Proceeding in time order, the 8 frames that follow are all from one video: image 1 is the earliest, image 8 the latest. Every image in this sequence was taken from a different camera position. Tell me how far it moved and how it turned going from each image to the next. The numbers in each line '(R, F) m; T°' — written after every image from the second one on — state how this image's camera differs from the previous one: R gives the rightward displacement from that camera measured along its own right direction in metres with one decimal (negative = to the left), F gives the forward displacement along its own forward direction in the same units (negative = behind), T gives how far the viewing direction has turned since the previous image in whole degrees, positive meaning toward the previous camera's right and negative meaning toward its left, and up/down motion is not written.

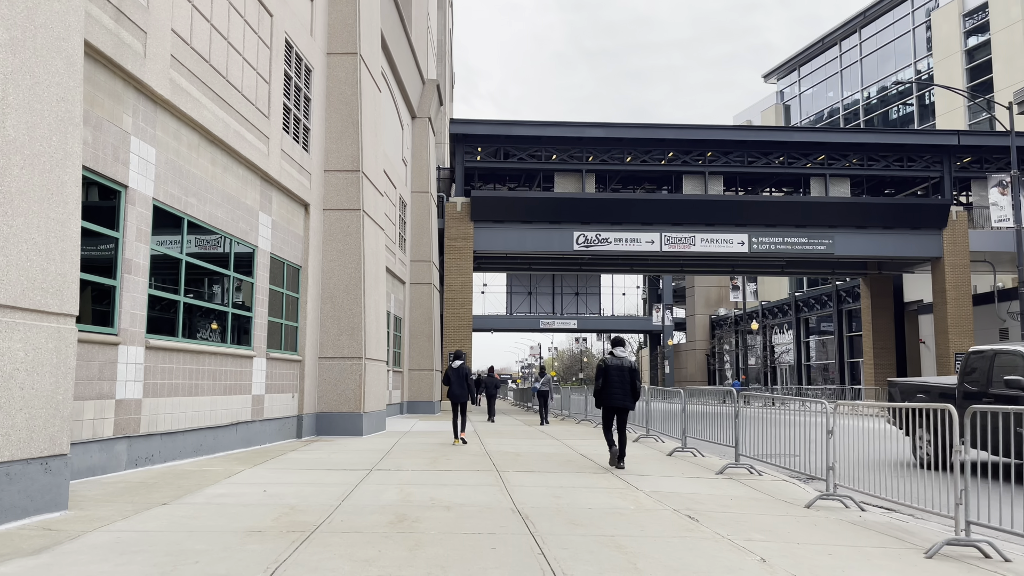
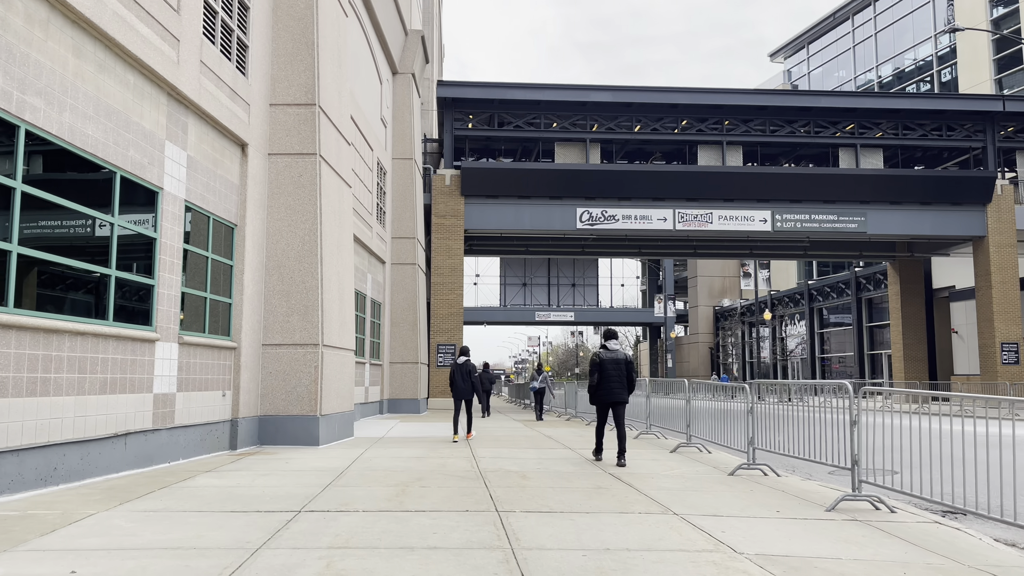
(-0.1, +3.6) m; +1°
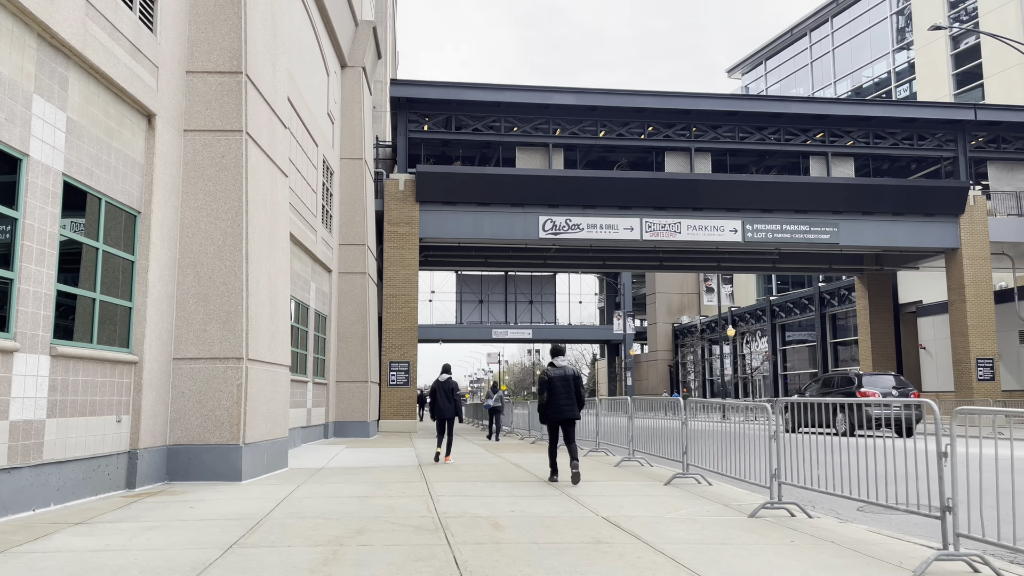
(-0.1, +2.0) m; +3°
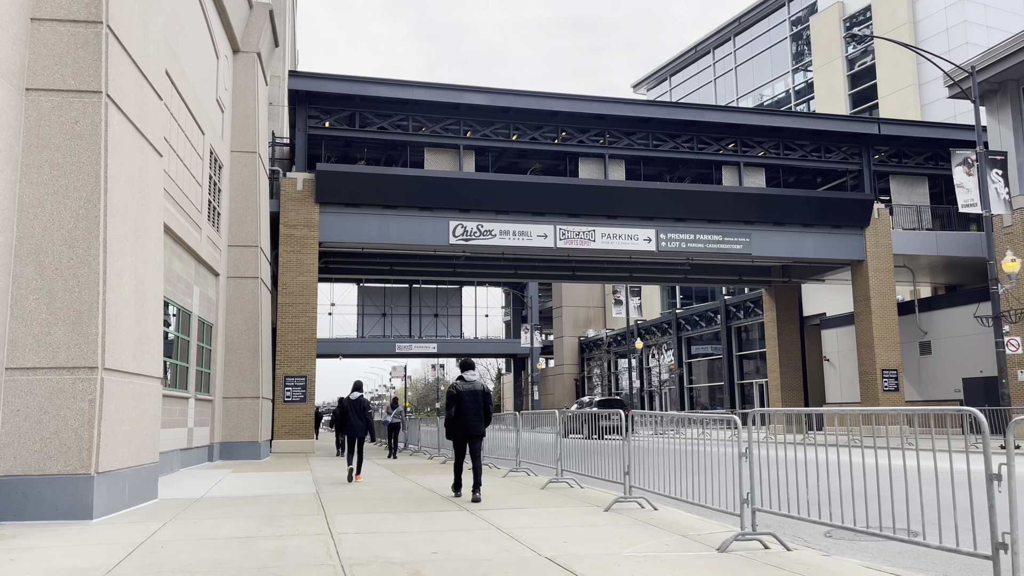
(-0.2, +1.4) m; +7°
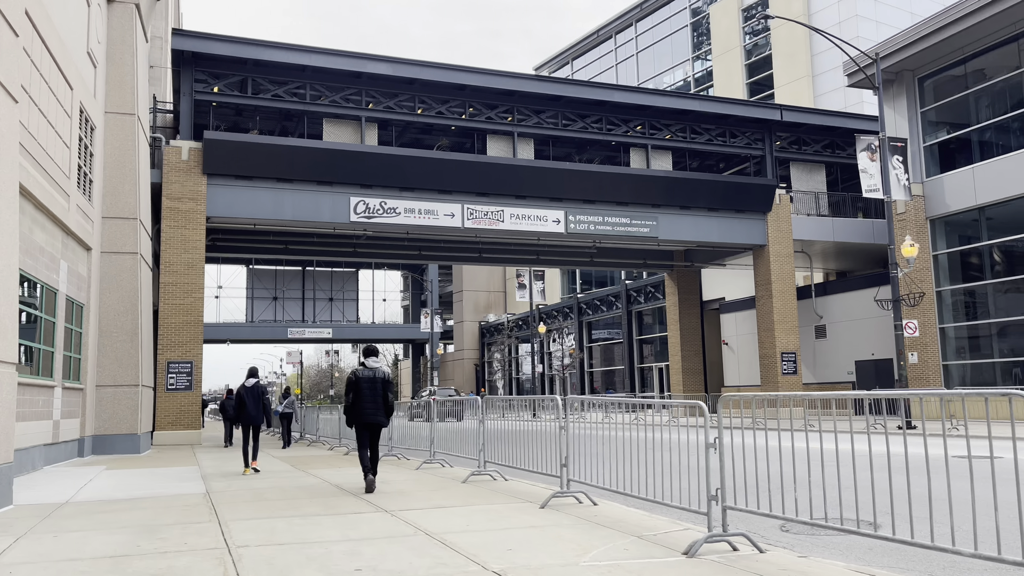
(-0.3, +1.0) m; +7°
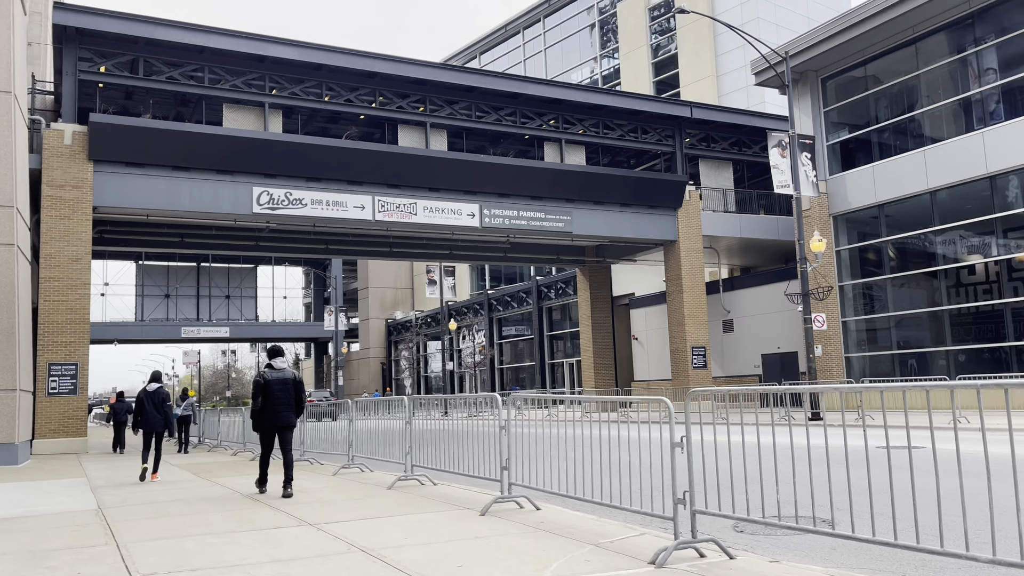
(-0.3, +0.6) m; +7°
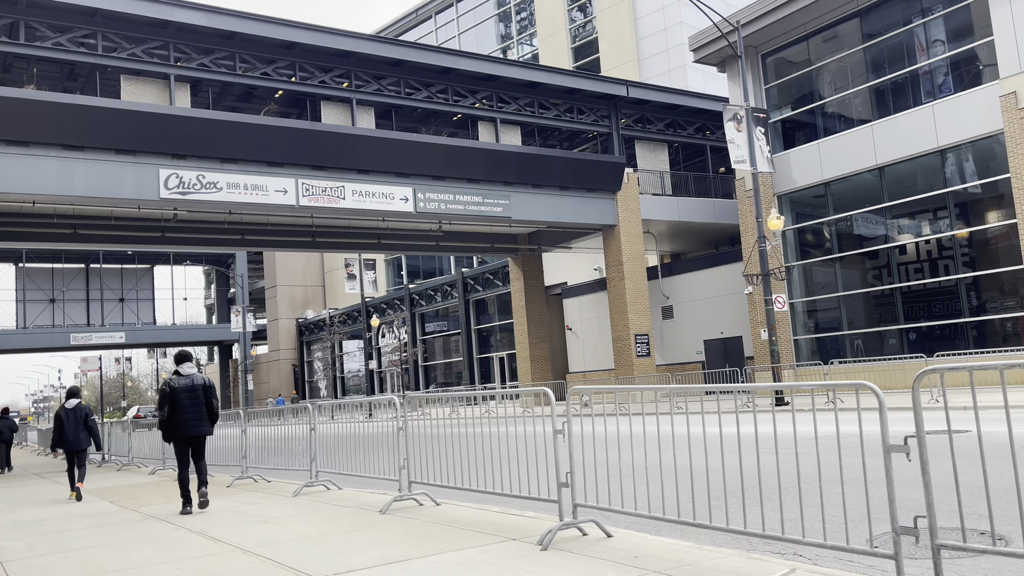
(-1.1, +1.8) m; +7°
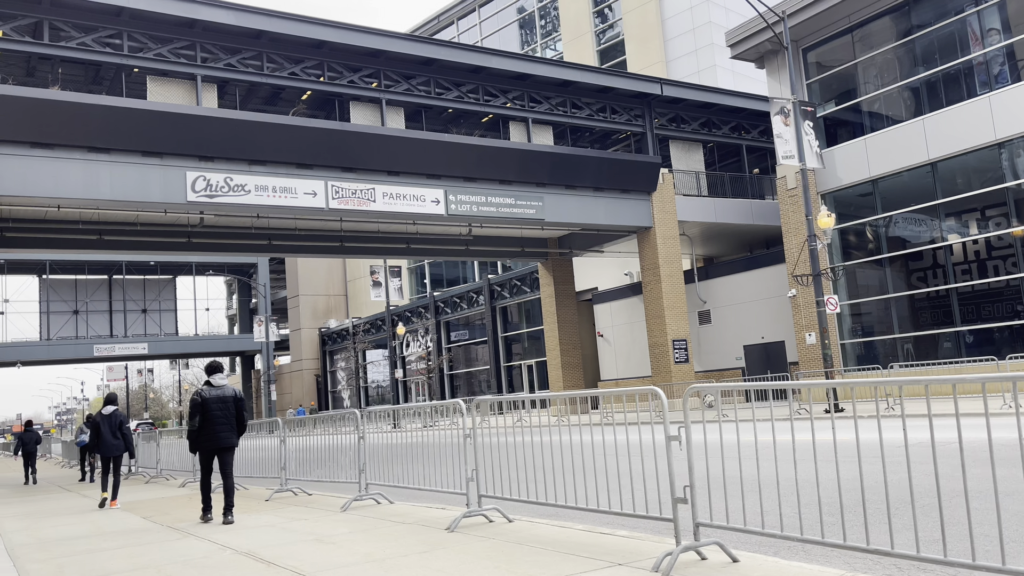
(-0.5, +0.8) m; -1°
